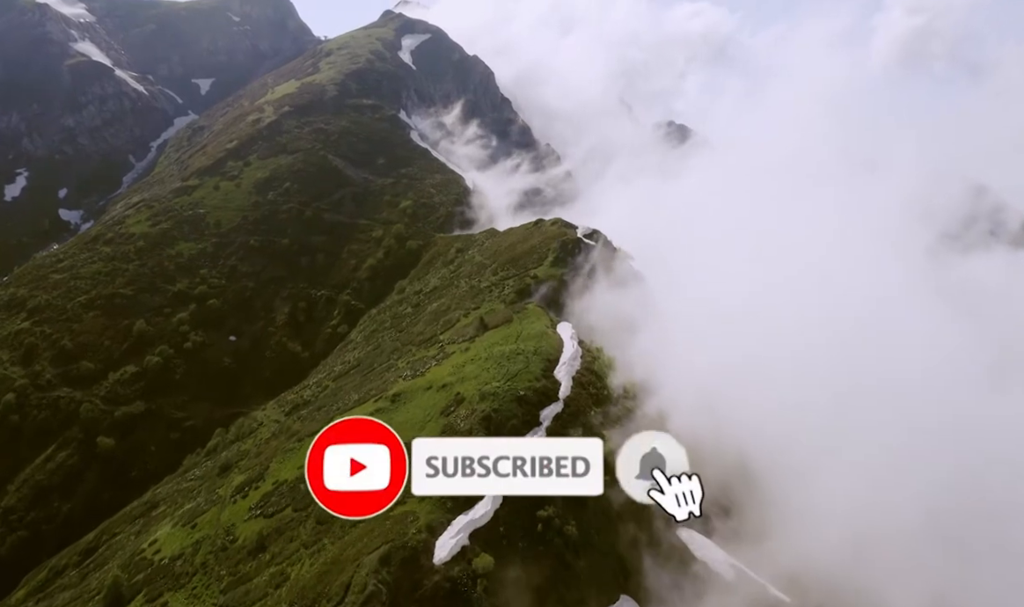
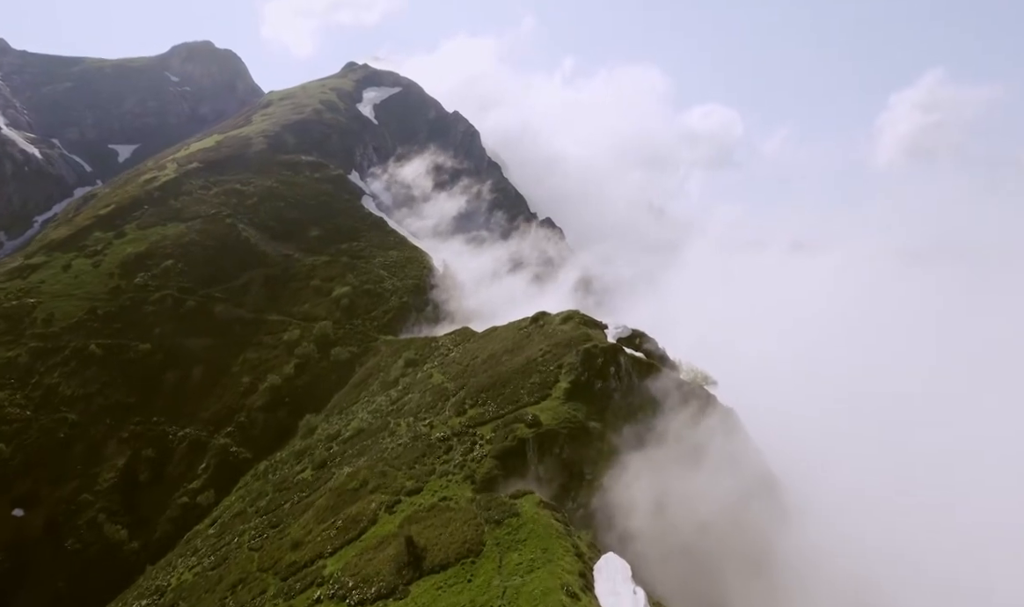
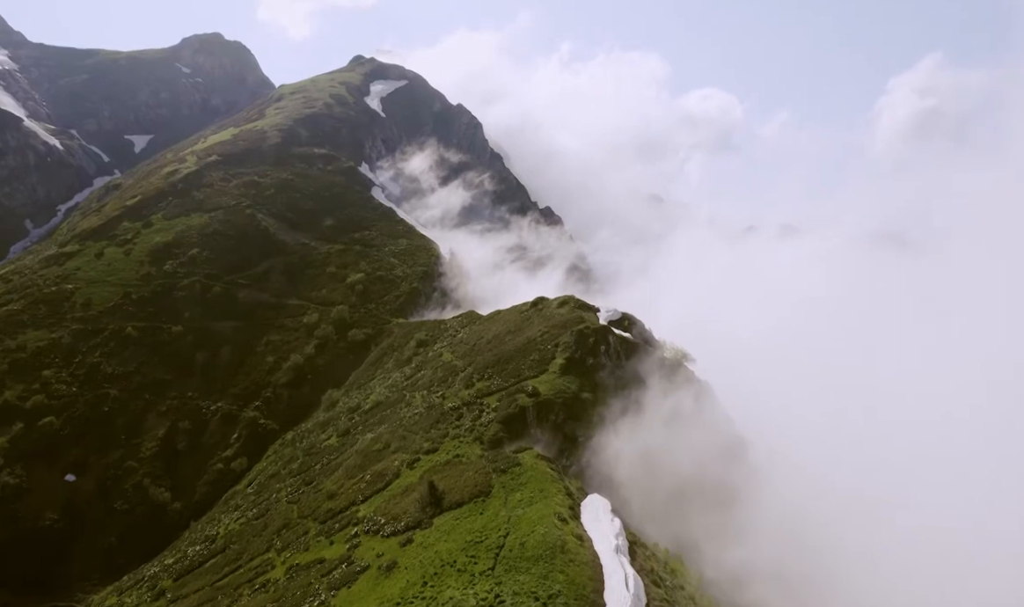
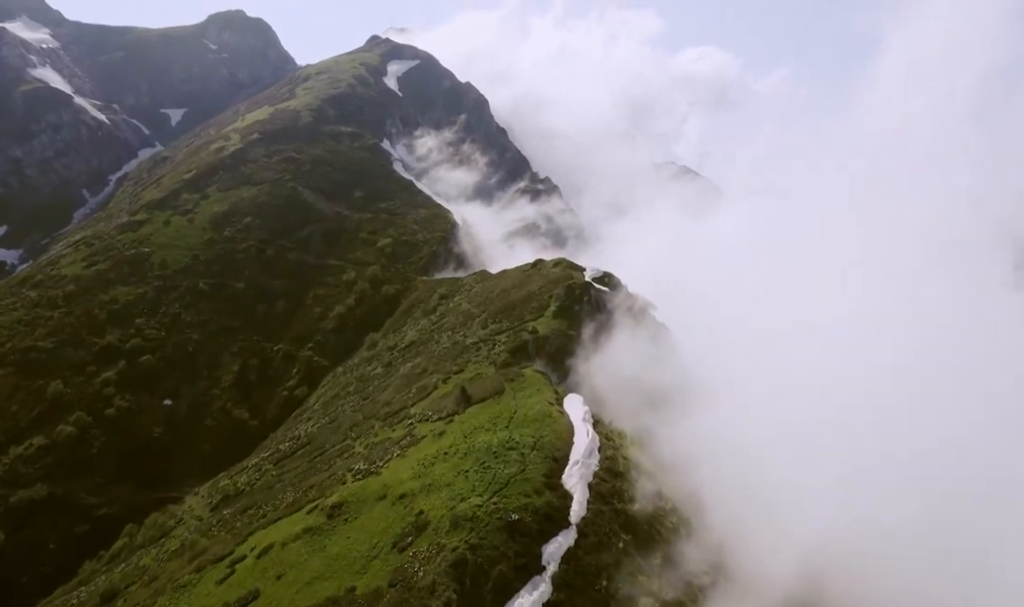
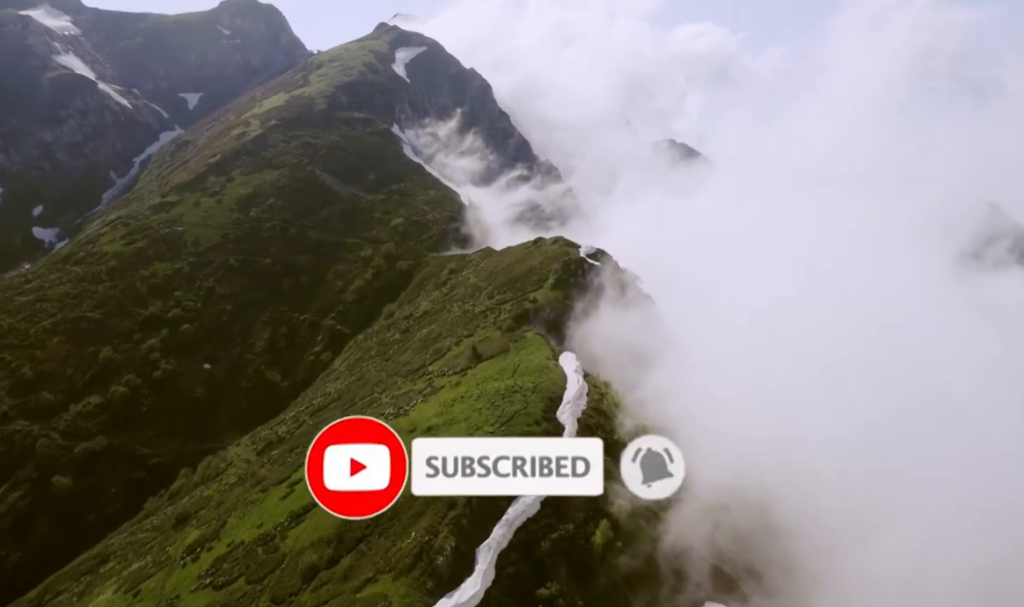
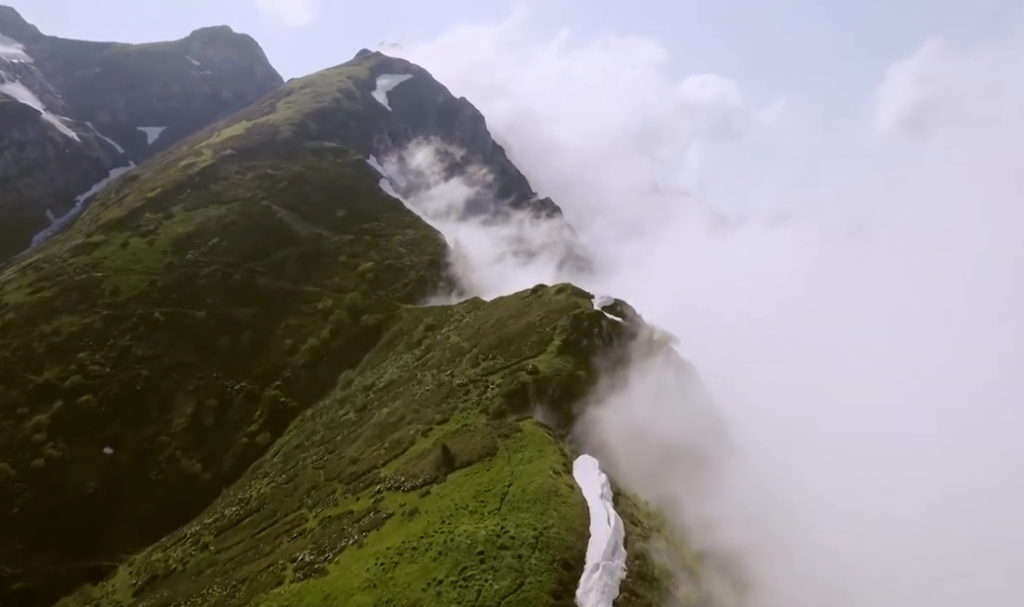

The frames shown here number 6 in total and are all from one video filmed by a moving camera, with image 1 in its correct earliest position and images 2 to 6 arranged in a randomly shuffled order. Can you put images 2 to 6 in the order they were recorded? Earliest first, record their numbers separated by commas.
5, 4, 6, 3, 2
